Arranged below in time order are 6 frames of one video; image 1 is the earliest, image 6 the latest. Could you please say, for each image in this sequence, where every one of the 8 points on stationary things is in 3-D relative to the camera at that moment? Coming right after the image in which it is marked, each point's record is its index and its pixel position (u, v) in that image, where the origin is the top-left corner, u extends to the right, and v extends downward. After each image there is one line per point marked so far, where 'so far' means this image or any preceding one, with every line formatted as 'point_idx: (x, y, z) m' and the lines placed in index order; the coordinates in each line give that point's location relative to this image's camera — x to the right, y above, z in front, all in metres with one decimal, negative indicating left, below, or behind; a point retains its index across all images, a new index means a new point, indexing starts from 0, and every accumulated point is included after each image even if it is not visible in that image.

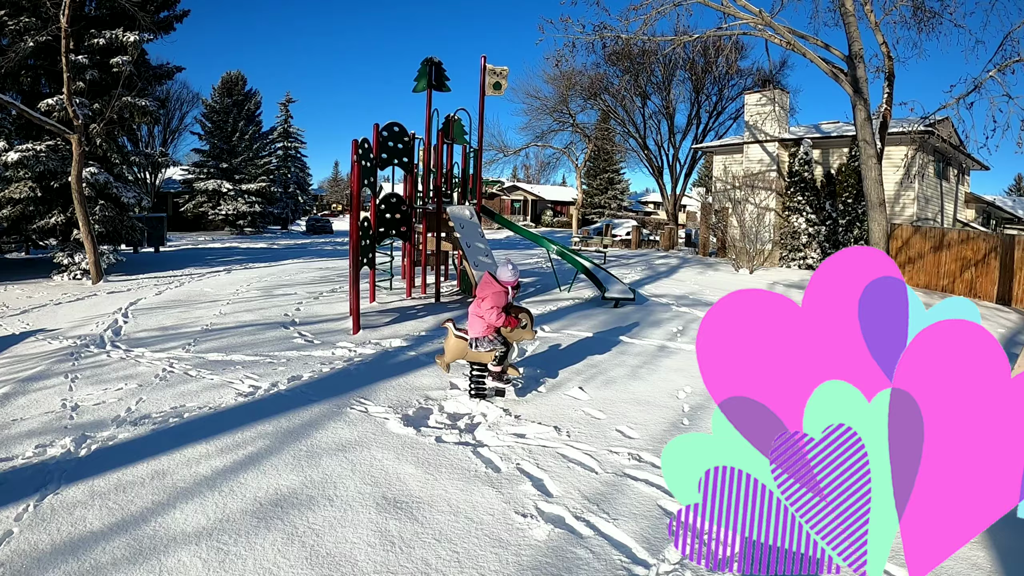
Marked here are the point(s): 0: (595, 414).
0: (+0.6, -0.9, +4.4) m
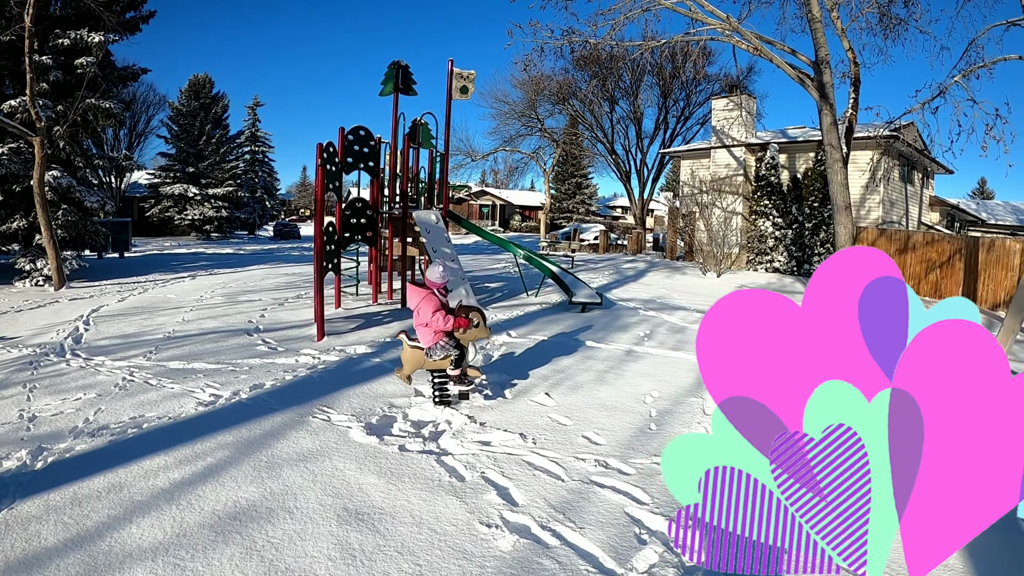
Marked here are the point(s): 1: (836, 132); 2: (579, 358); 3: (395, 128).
0: (+0.4, -1.0, +4.4) m
1: (+7.3, +3.6, +13.7) m
2: (+0.7, -0.7, +6.3) m
3: (-2.1, +2.8, +10.7) m
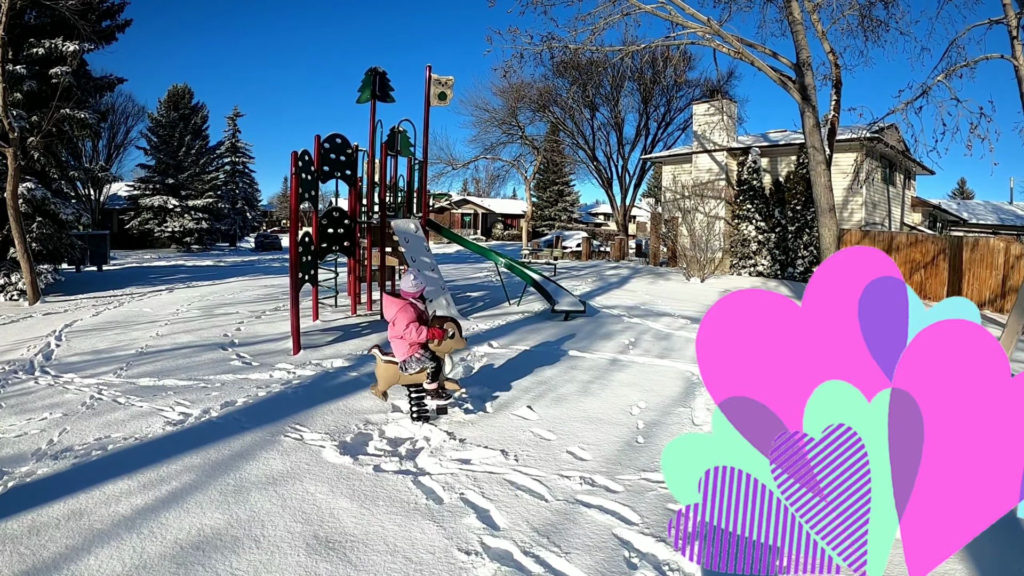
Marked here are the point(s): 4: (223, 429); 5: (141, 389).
0: (+0.2, -1.0, +4.2) m
1: (+6.9, +3.5, +13.7) m
2: (+0.5, -0.8, +6.2) m
3: (-2.4, +2.7, +10.5) m
4: (-2.2, -1.1, +4.5) m
5: (-3.5, -1.0, +5.7) m
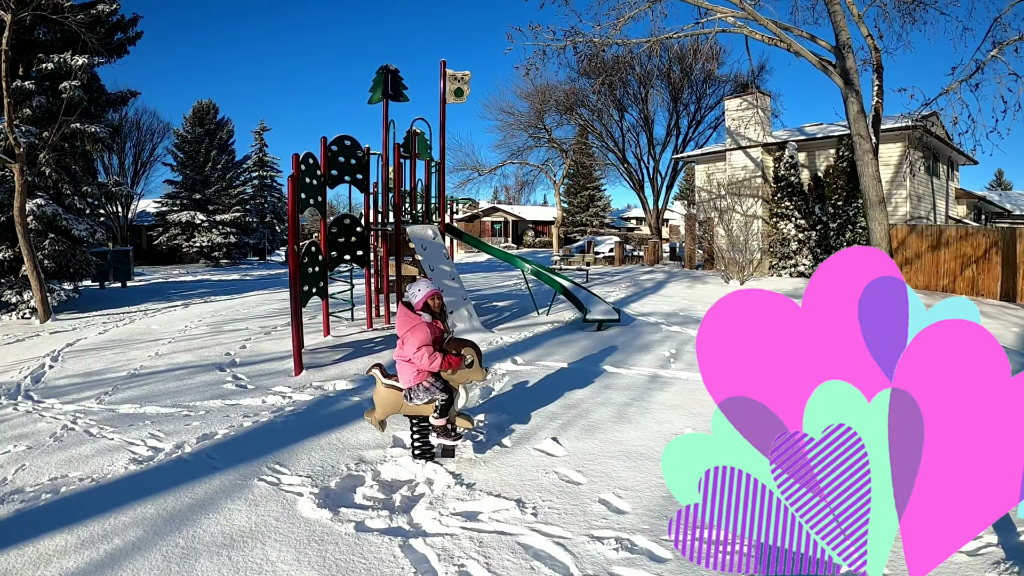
0: (+0.4, -1.1, +3.5) m
1: (+7.4, +3.5, +12.6) m
2: (+0.7, -0.9, +5.4) m
3: (-2.1, +2.5, +9.9) m
4: (-2.0, -1.2, +3.8) m
5: (-3.3, -1.1, +5.1) m
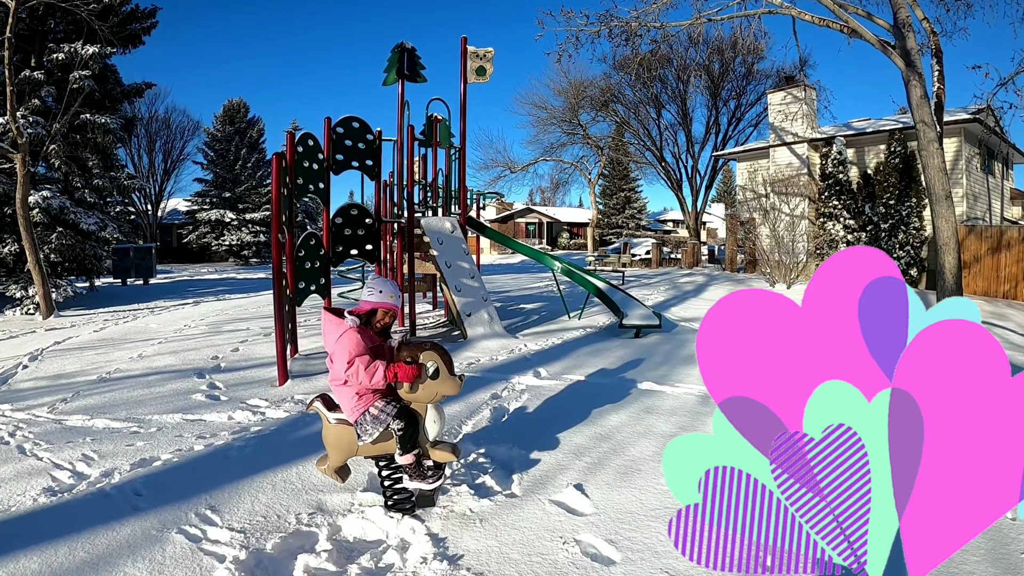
0: (+0.4, -1.1, +2.5) m
1: (+8.0, +3.4, +11.3) m
2: (+0.9, -0.9, +4.4) m
3: (-1.7, +2.5, +9.0) m
4: (-2.0, -1.1, +3.0) m
5: (-3.2, -1.0, +4.3) m
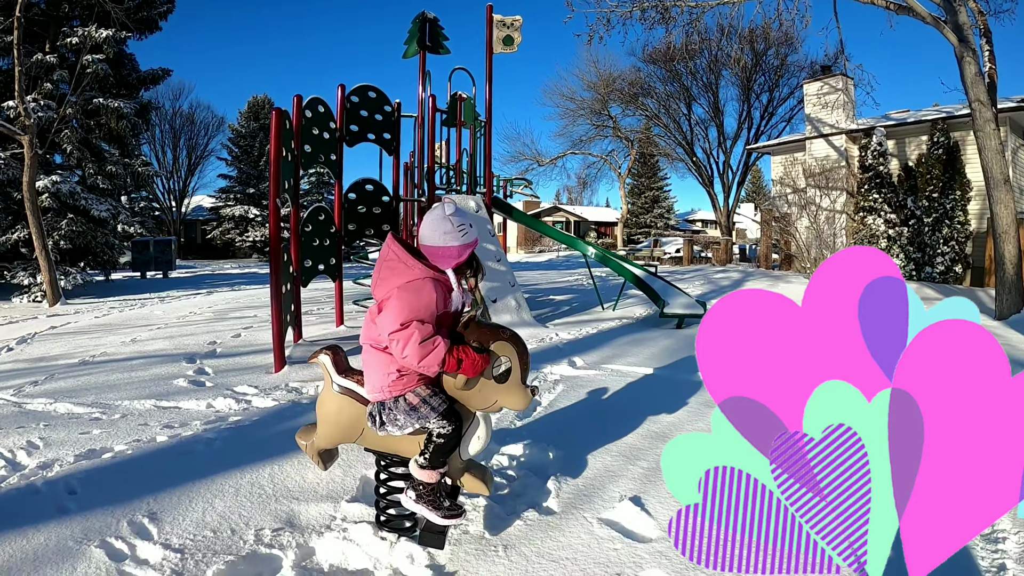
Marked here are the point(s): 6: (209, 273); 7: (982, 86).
0: (+0.5, -0.9, +1.7) m
1: (+8.5, +3.5, +10.2) m
2: (+1.0, -0.7, +3.6) m
3: (-1.3, +2.7, +8.4) m
4: (-1.9, -0.9, +2.3) m
5: (-3.0, -0.8, +3.7) m
6: (-9.9, +0.4, +19.8) m
7: (+8.3, +3.4, +10.1) m
